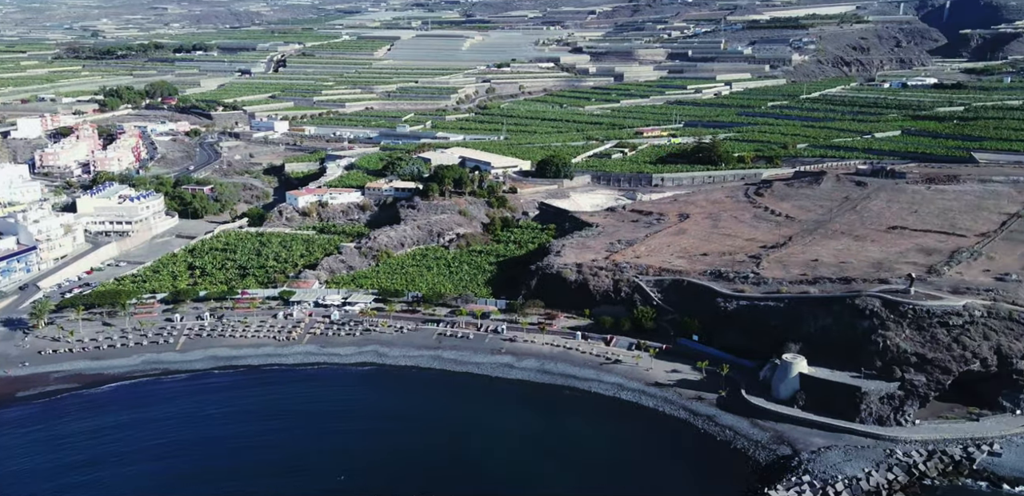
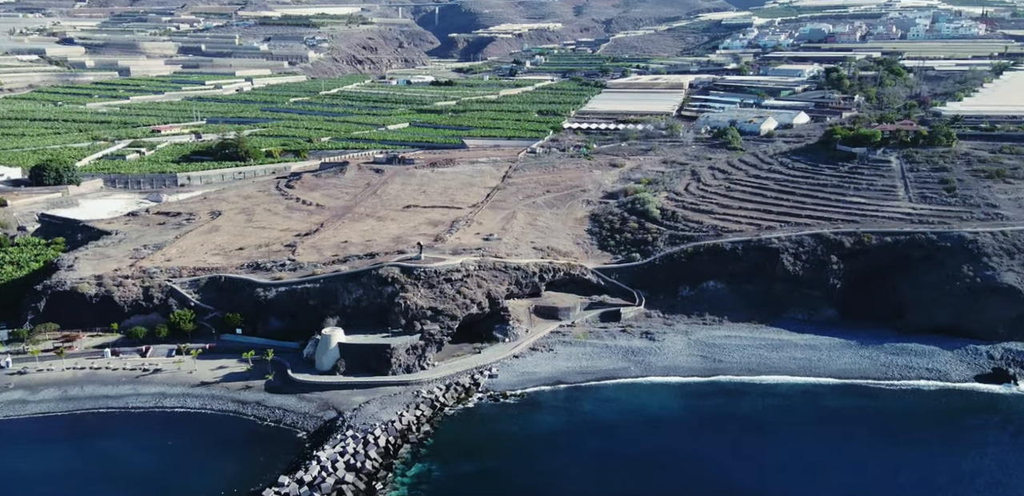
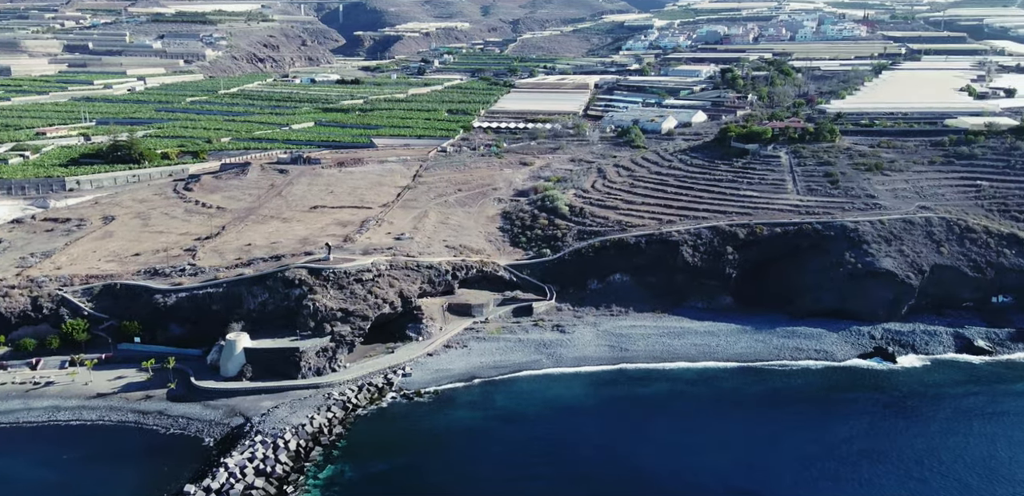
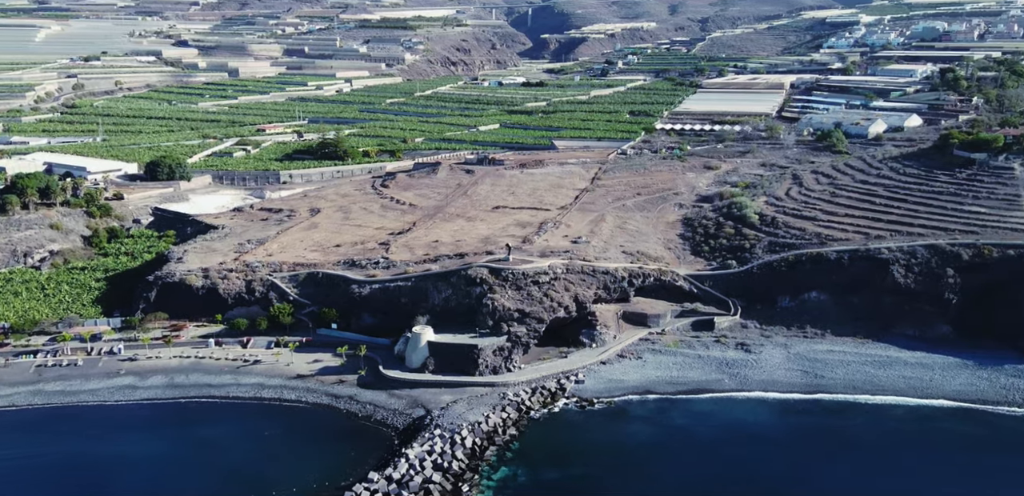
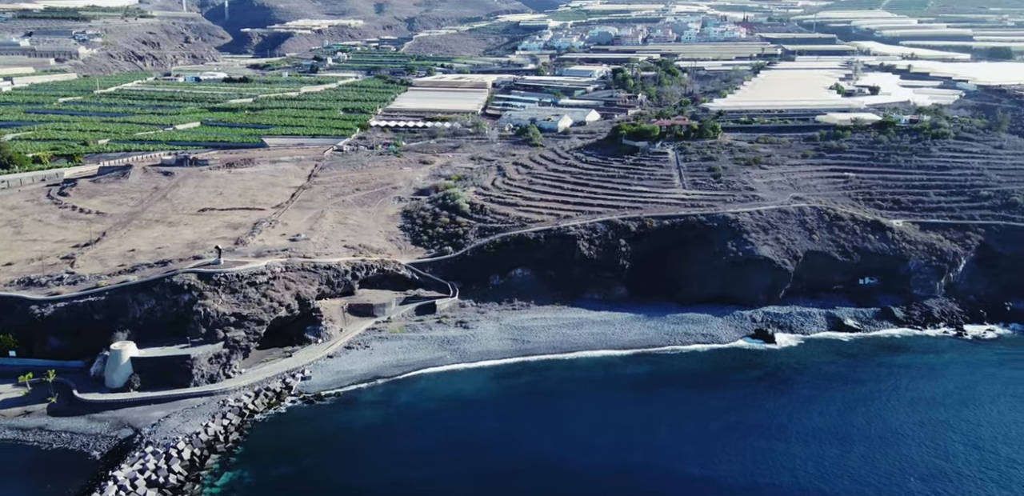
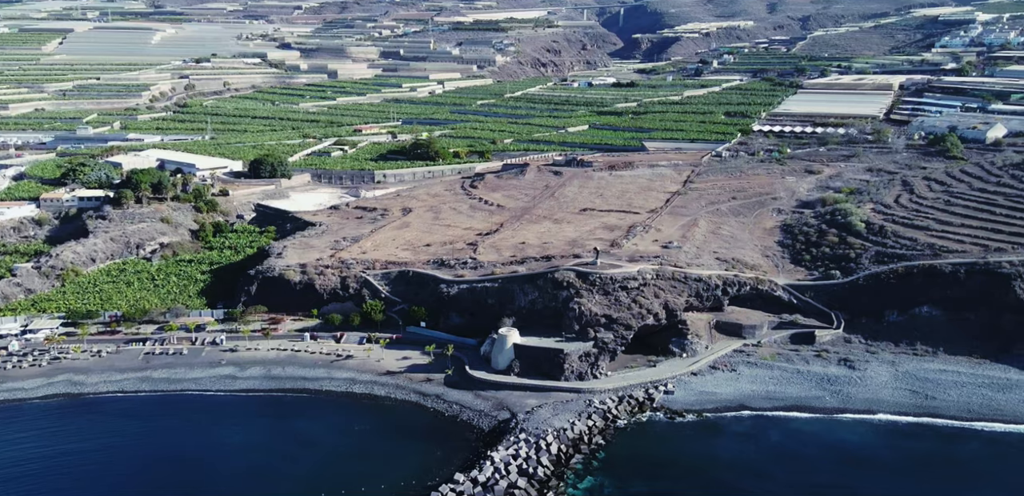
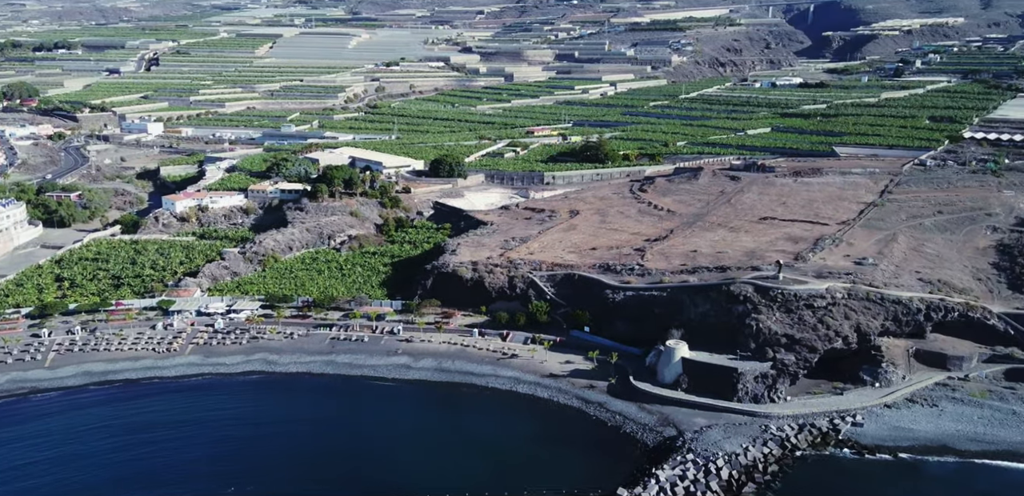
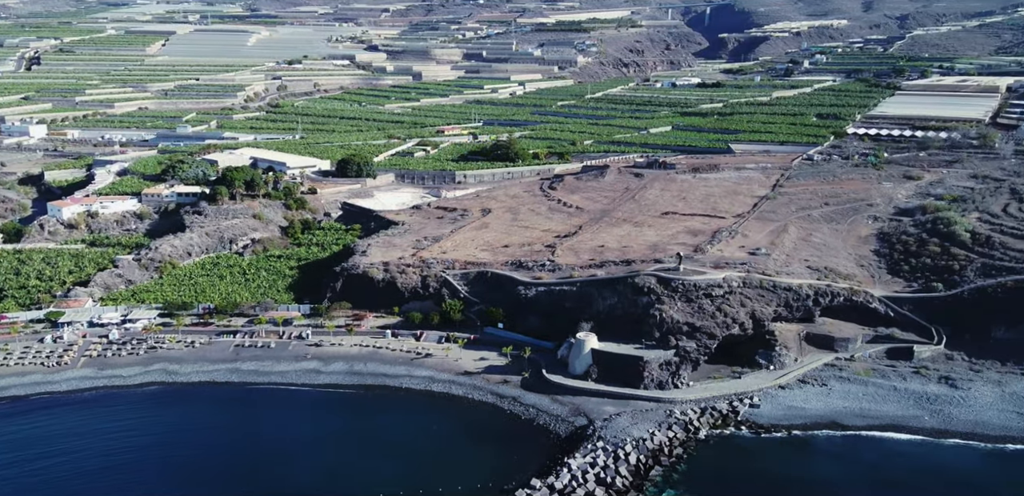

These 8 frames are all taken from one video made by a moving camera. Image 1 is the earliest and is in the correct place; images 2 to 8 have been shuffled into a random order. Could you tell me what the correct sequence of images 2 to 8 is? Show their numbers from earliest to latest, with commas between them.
7, 8, 6, 4, 2, 3, 5
